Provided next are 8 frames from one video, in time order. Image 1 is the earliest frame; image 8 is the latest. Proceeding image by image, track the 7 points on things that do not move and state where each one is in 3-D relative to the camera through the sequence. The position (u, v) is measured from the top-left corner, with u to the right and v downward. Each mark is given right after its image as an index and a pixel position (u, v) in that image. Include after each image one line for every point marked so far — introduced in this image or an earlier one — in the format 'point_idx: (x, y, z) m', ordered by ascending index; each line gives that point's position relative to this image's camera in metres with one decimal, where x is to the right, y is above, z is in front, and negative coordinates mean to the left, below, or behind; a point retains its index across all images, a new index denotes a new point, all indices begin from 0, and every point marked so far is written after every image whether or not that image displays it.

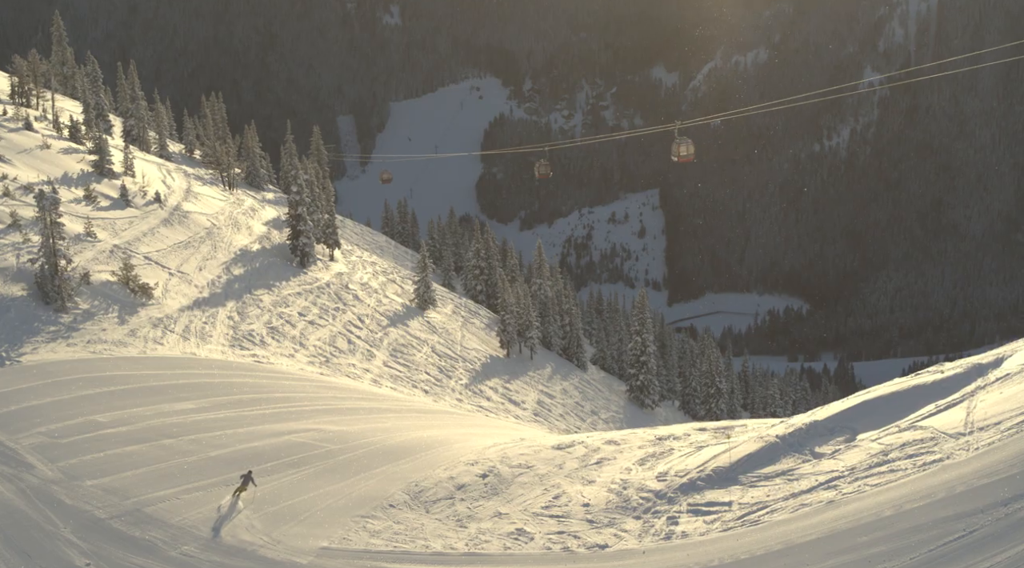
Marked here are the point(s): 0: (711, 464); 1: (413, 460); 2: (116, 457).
0: (+3.6, -3.2, +13.4) m
1: (-2.1, -3.8, +16.8) m
2: (-9.4, -4.1, +18.4) m
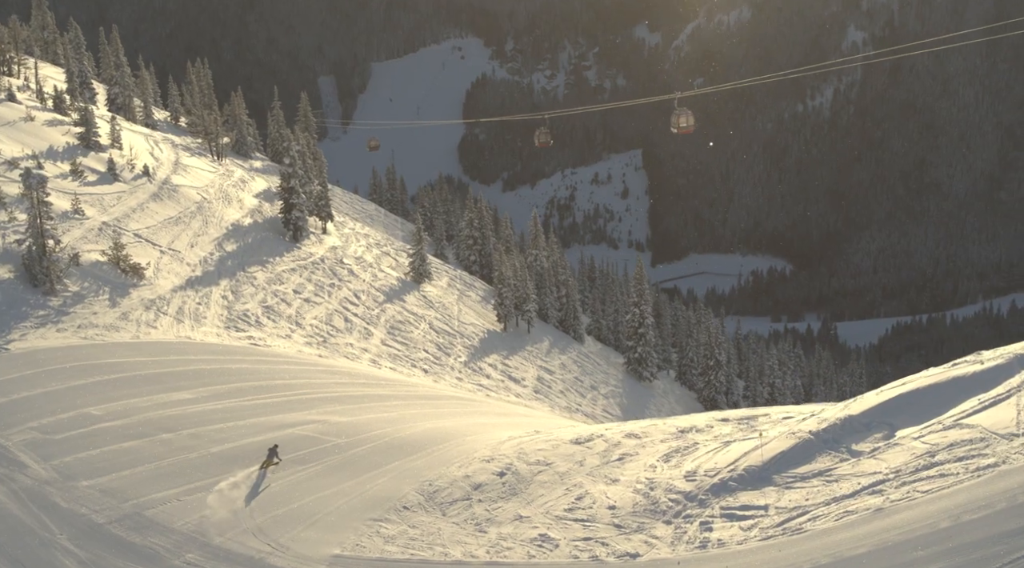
0: (+3.9, -3.0, +12.7) m
1: (-1.8, -3.6, +16.1) m
2: (-9.1, -3.9, +17.7) m
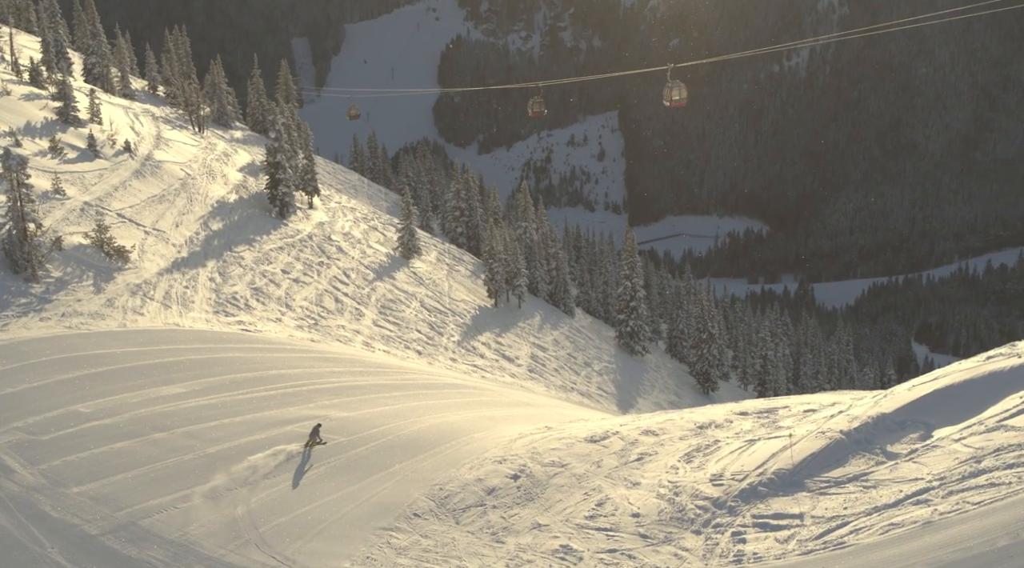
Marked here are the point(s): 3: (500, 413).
0: (+4.2, -2.9, +12.2) m
1: (-1.5, -3.4, +15.5) m
2: (-8.9, -3.7, +16.9) m
3: (-0.4, -3.3, +19.8) m
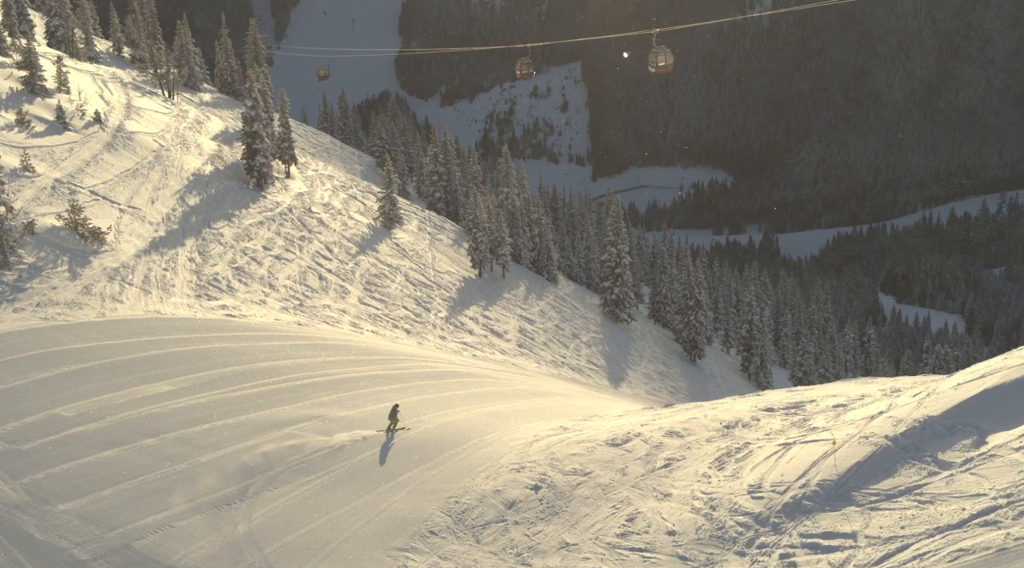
0: (+4.5, -2.9, +11.4) m
1: (-1.3, -3.3, +14.6) m
2: (-8.6, -3.7, +15.9) m
3: (-0.2, -3.1, +19.0) m
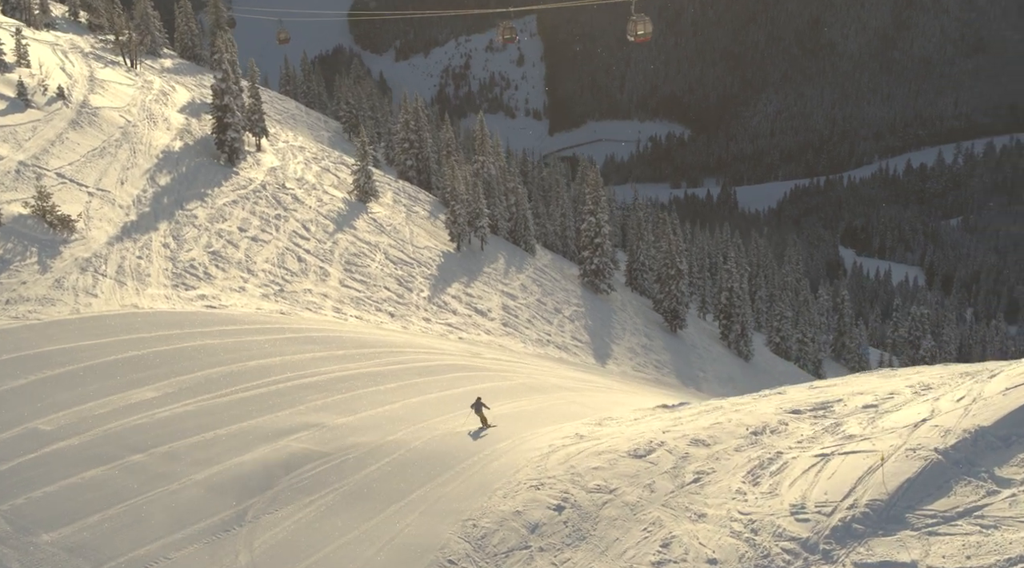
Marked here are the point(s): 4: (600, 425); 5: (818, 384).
0: (+4.9, -2.9, +10.7) m
1: (-1.0, -3.4, +13.8) m
2: (-8.4, -3.9, +14.8) m
3: (0.0, -2.9, +18.1) m
4: (+1.8, -2.8, +15.5) m
5: (+6.5, -2.1, +16.2) m
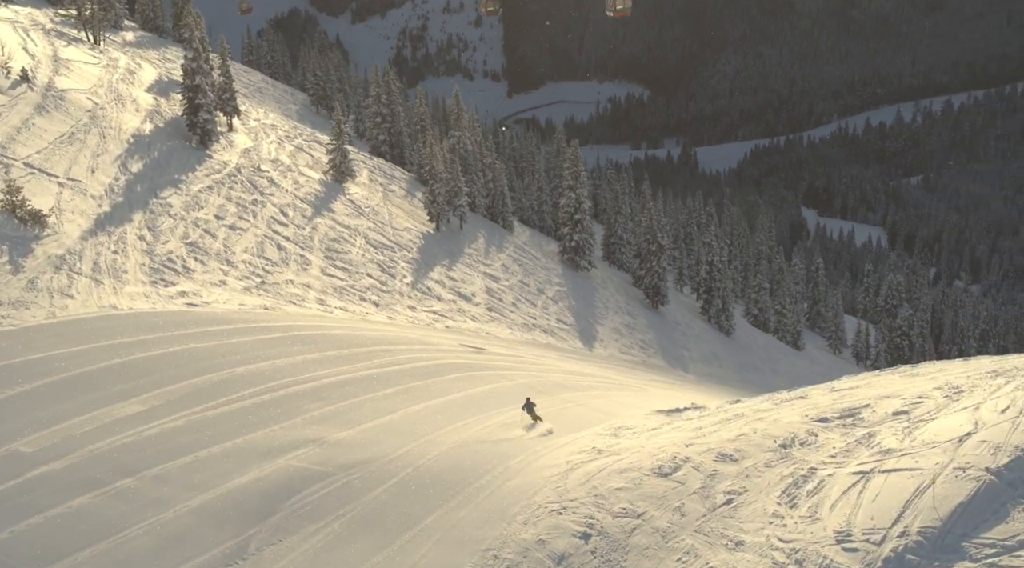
0: (+5.2, -3.1, +10.1) m
1: (-0.7, -3.6, +13.0) m
2: (-8.1, -4.3, +13.9) m
3: (+0.1, -3.0, +17.4) m
4: (+2.0, -2.9, +14.8) m
5: (+6.6, -2.1, +15.6) m
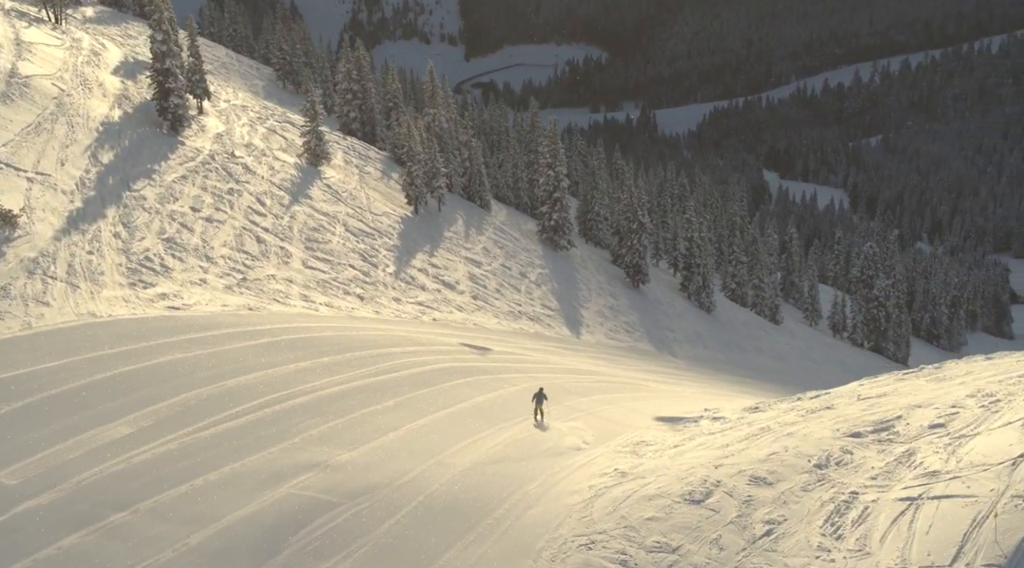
0: (+5.7, -3.3, +9.6) m
1: (-0.3, -3.9, +12.3) m
2: (-7.8, -4.7, +13.0) m
3: (+0.3, -3.2, +16.7) m
4: (+2.3, -3.1, +14.1) m
5: (+6.9, -2.1, +15.0) m
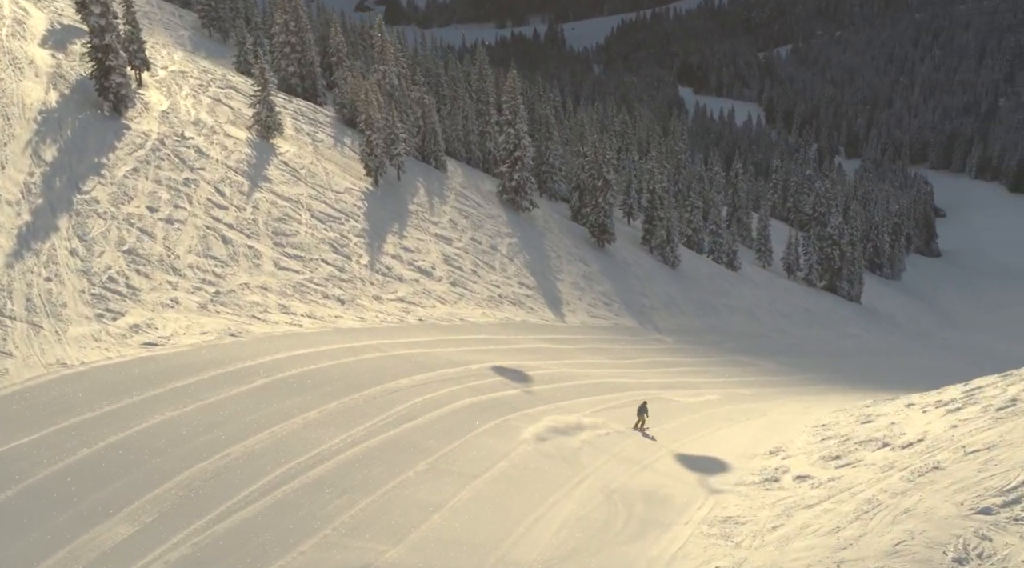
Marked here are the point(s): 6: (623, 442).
0: (+7.2, -4.3, +8.1) m
1: (+1.1, -5.2, +10.6) m
2: (-6.3, -6.5, +10.9) m
3: (+1.5, -4.2, +14.9) m
4: (+3.6, -4.2, +12.5) m
5: (+8.0, -2.8, +13.6) m
6: (+2.6, -3.8, +18.9) m
